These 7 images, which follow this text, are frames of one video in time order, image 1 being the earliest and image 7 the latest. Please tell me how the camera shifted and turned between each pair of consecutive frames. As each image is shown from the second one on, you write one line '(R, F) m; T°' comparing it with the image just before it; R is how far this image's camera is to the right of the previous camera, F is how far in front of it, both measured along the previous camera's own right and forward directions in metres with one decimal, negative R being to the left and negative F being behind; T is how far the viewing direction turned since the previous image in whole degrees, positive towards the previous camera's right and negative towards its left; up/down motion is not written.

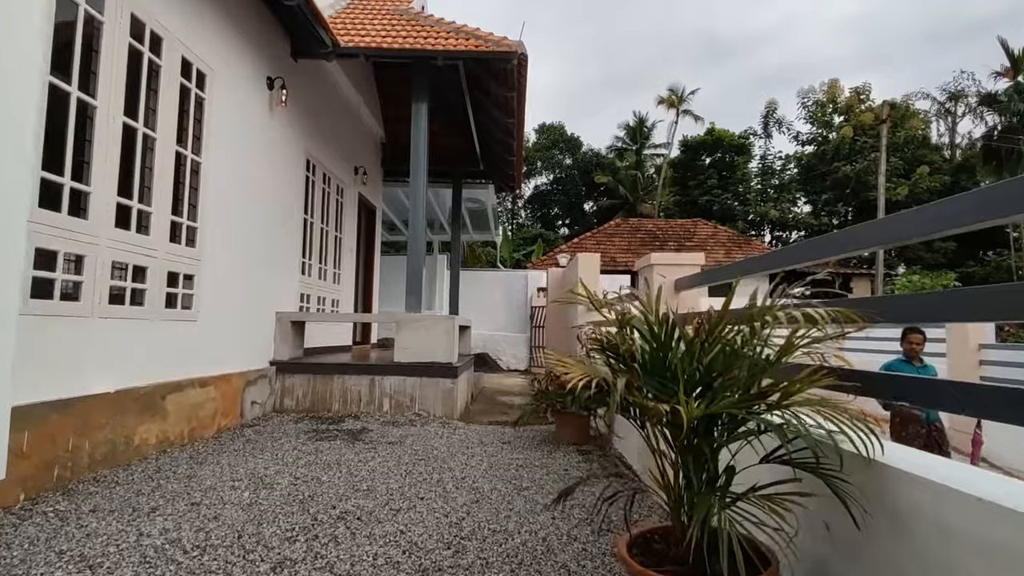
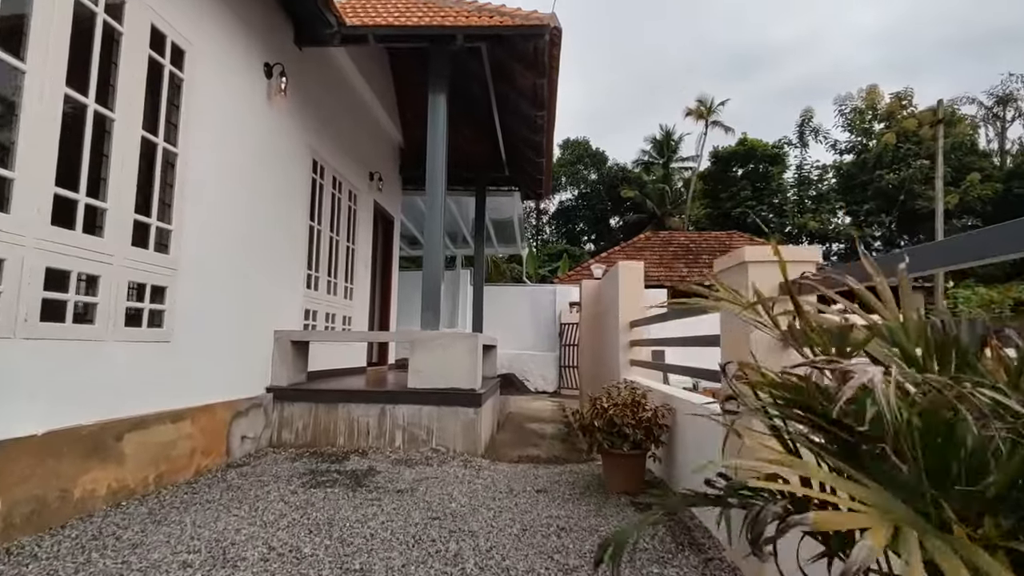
(-0.1, +0.7) m; -3°
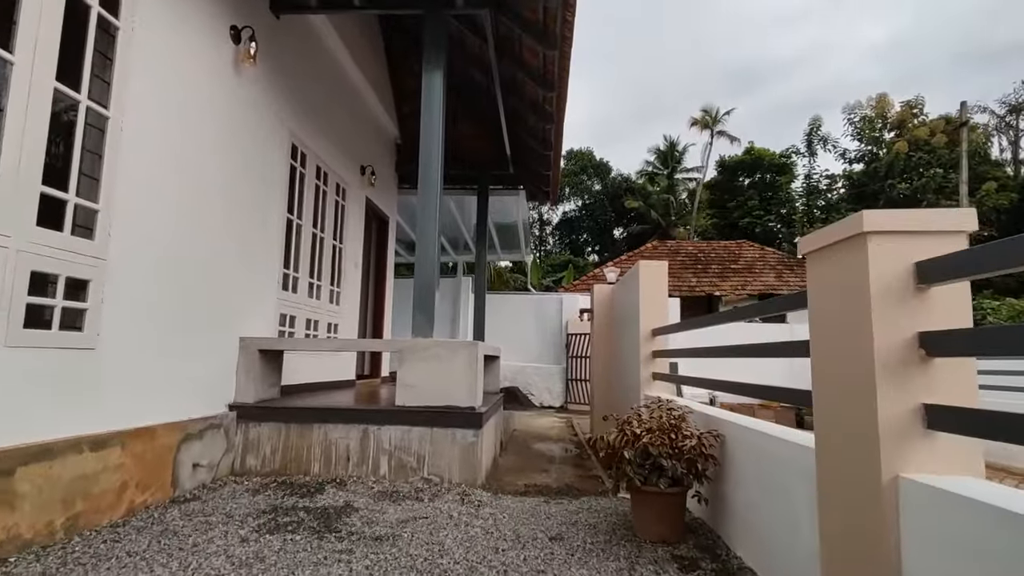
(0.0, +0.6) m; 0°
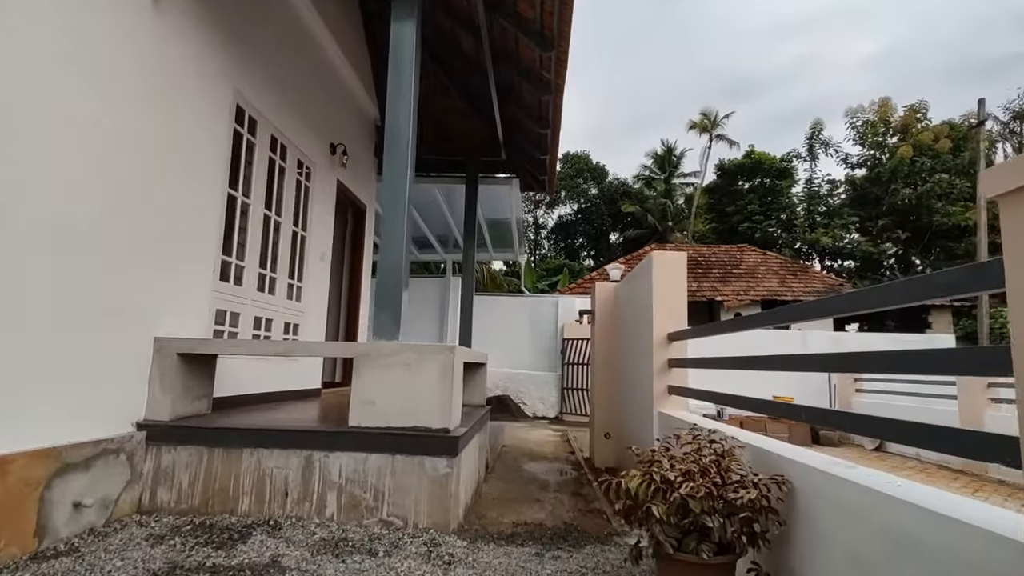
(0.0, +0.7) m; +1°
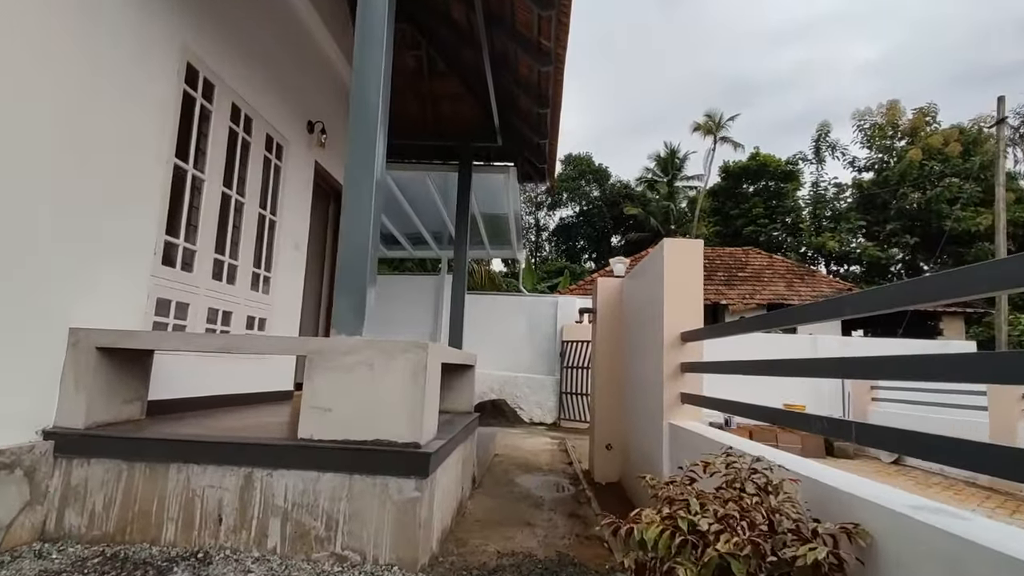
(+0.1, +0.5) m; 0°
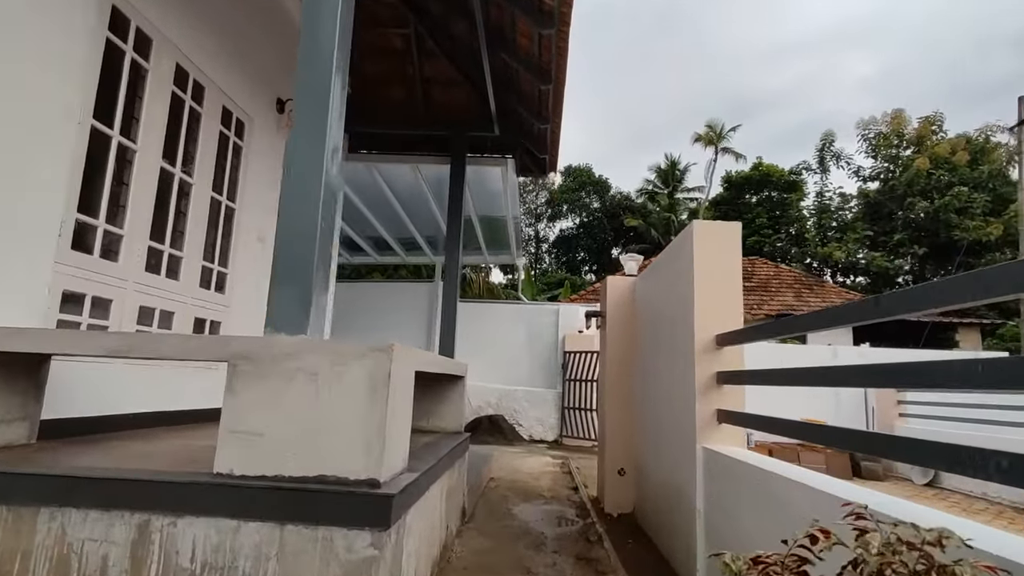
(0.0, +0.6) m; 0°
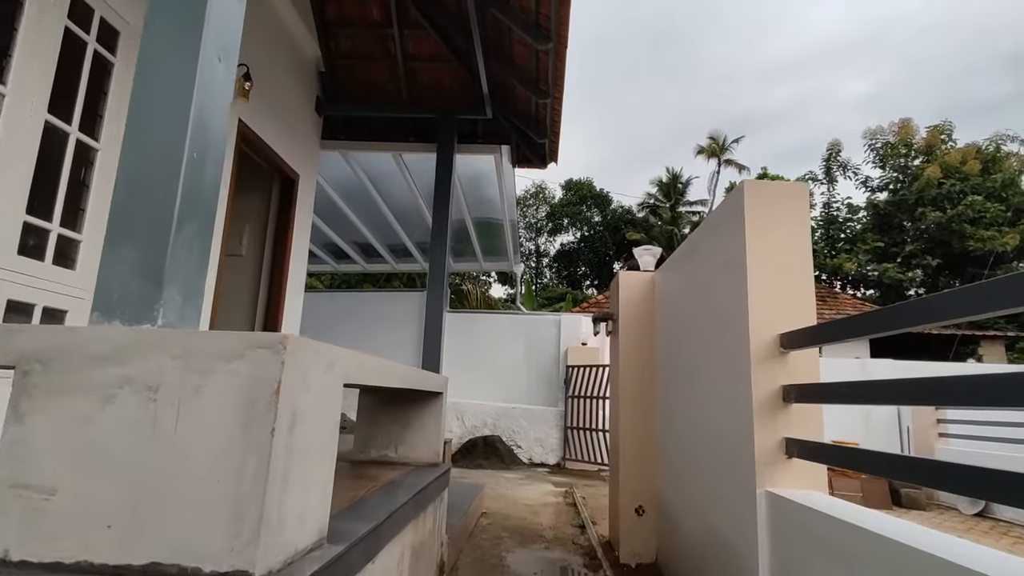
(+0.1, +0.7) m; 0°
